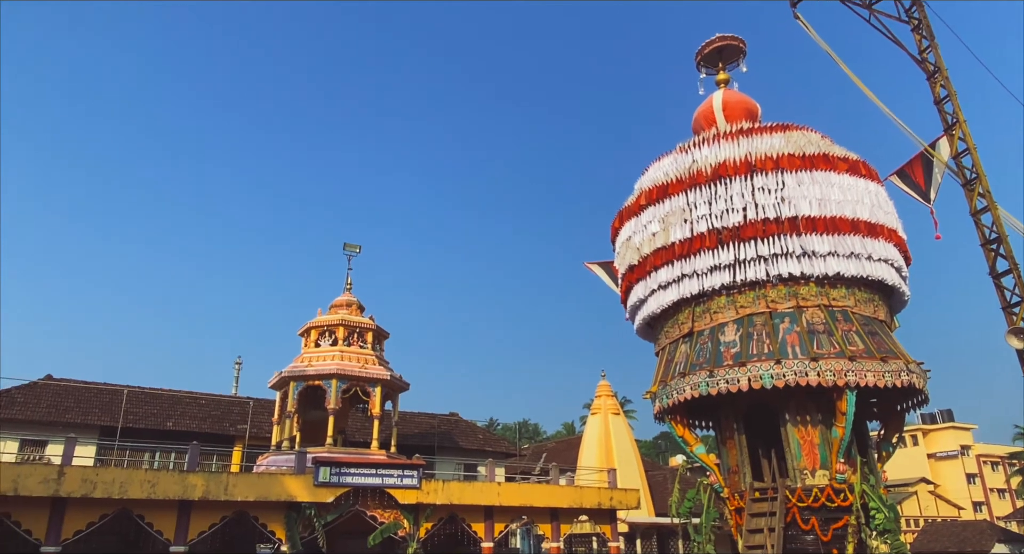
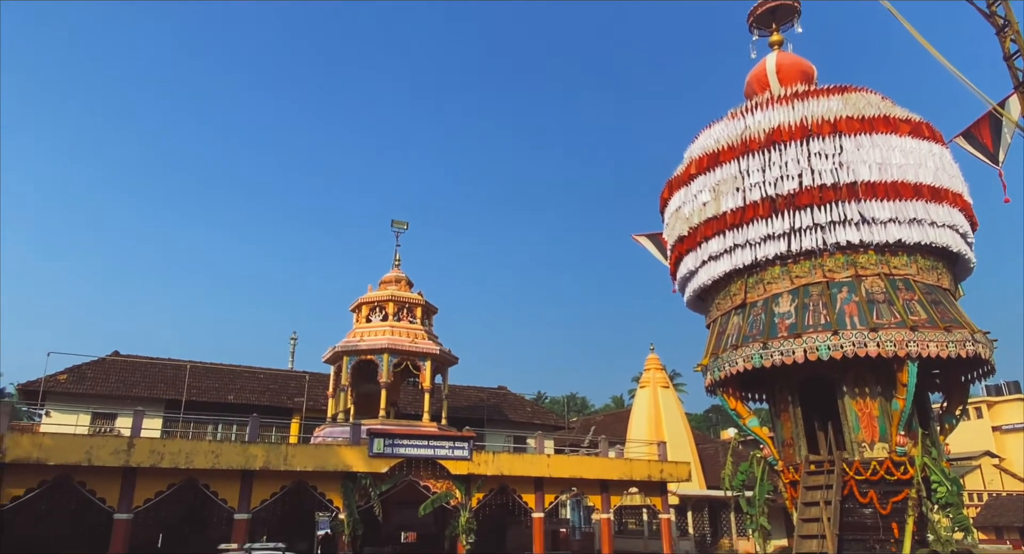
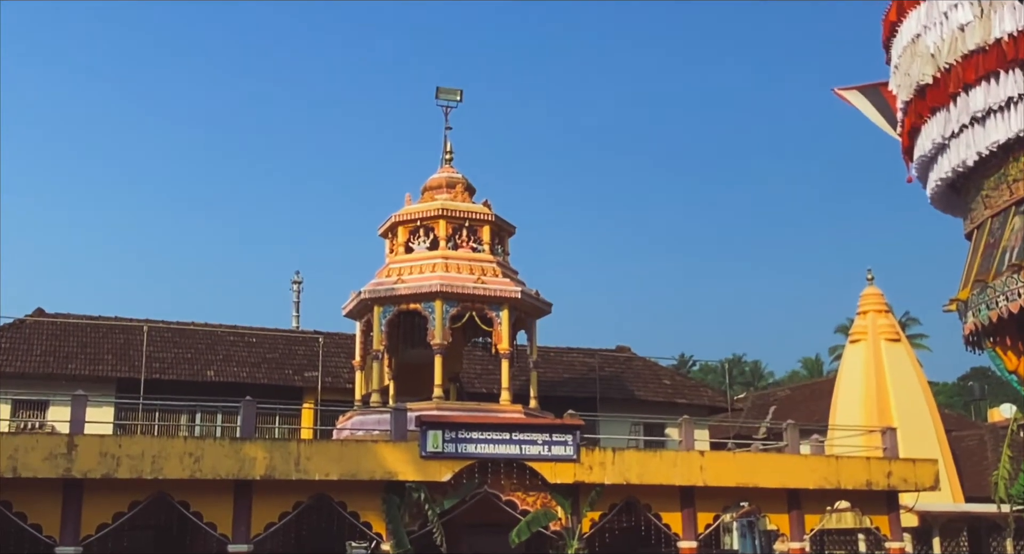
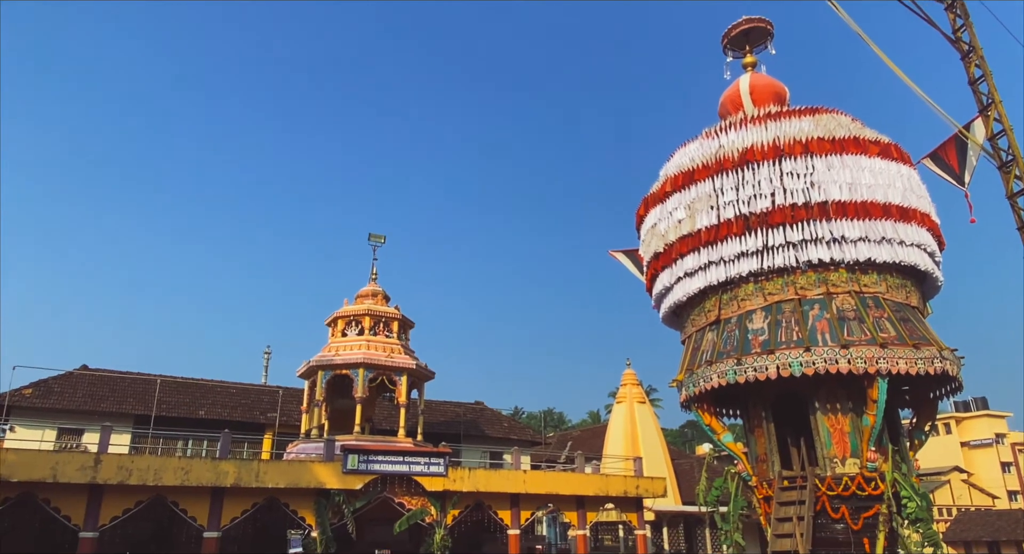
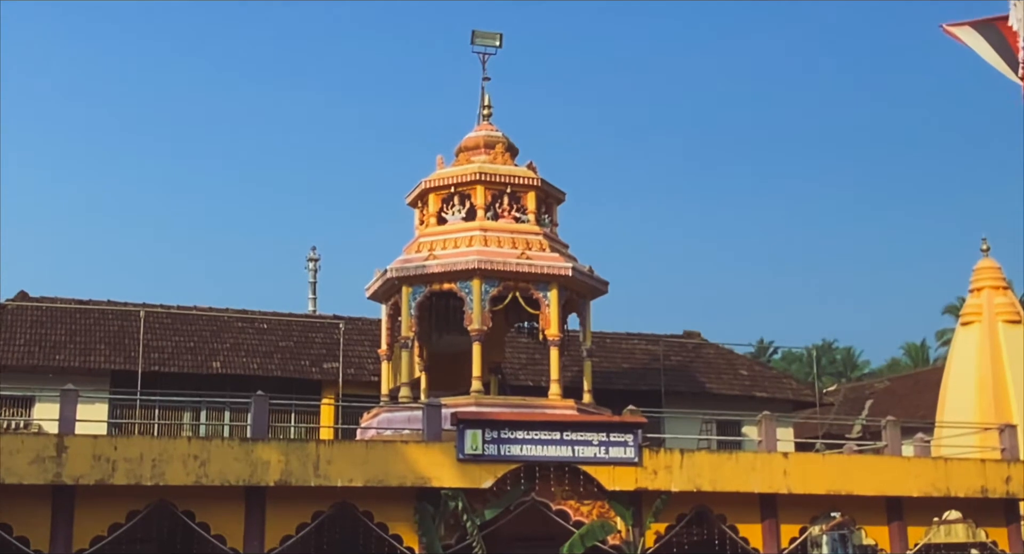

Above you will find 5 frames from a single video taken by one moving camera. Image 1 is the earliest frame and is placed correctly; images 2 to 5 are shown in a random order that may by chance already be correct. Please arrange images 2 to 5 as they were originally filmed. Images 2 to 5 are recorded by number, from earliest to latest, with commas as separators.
4, 2, 3, 5
